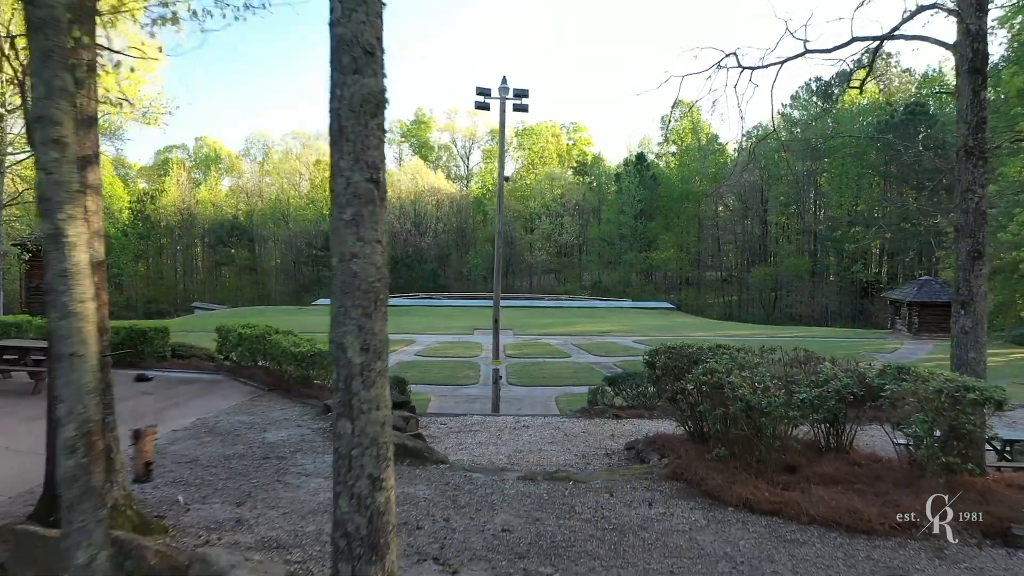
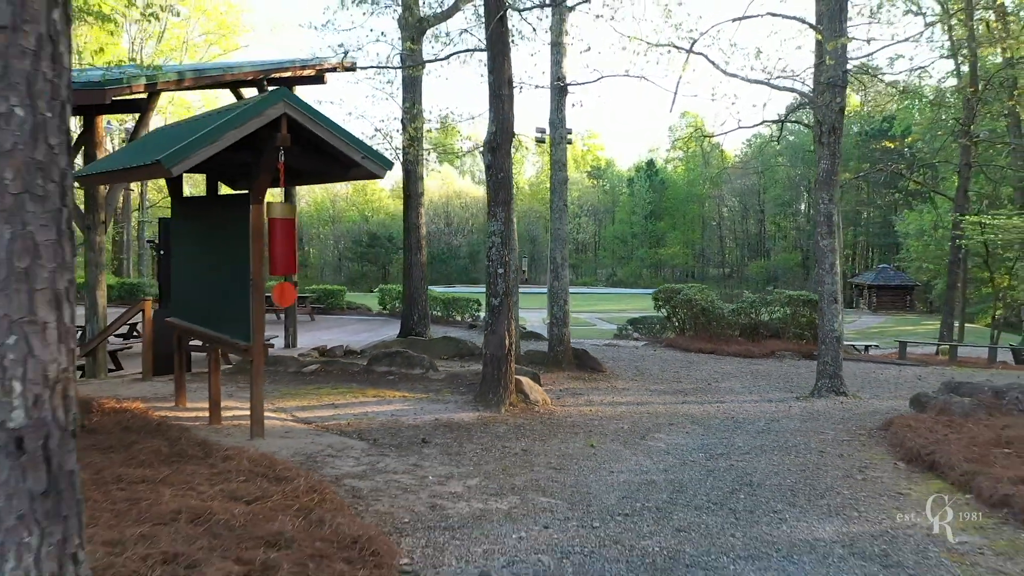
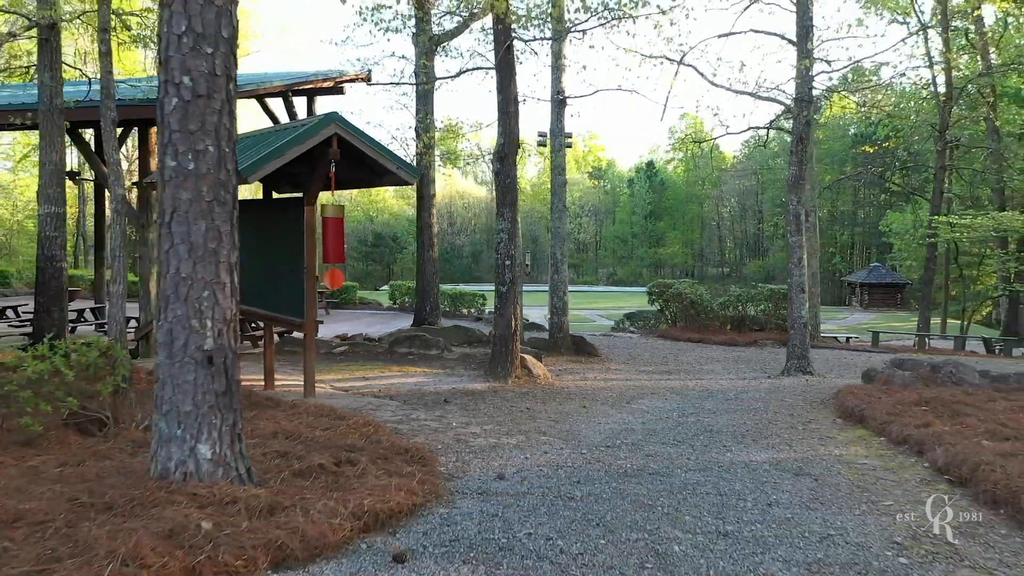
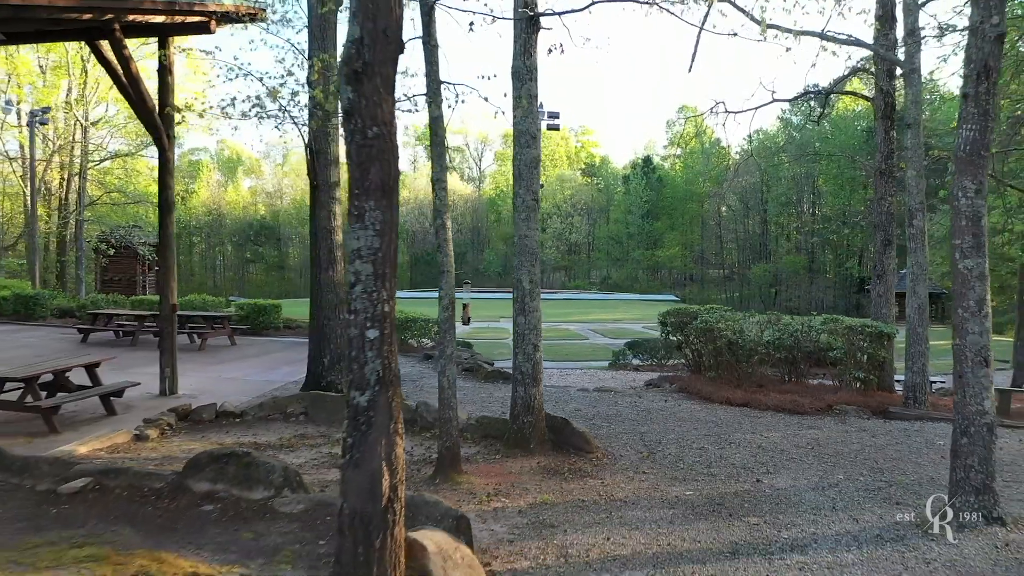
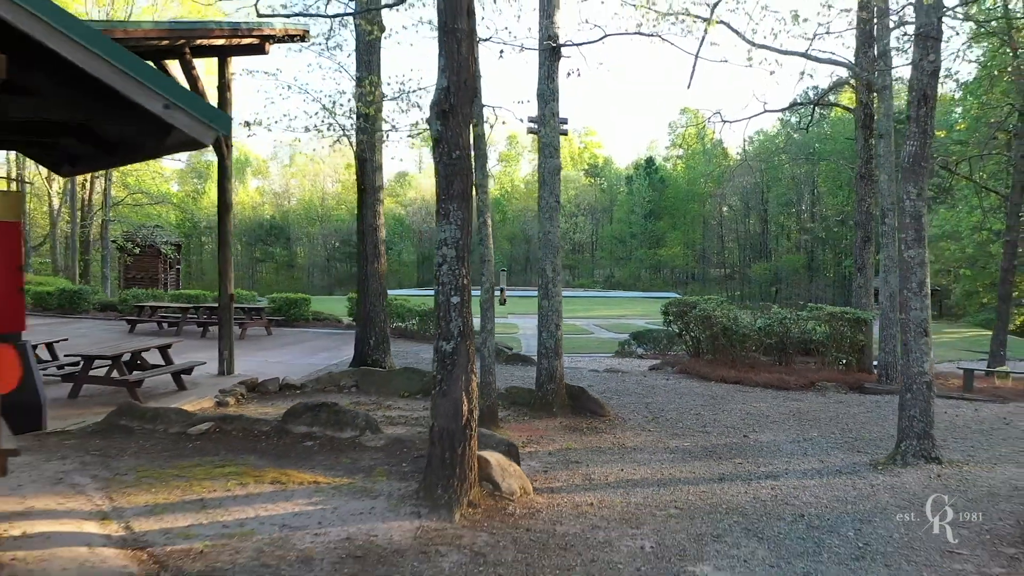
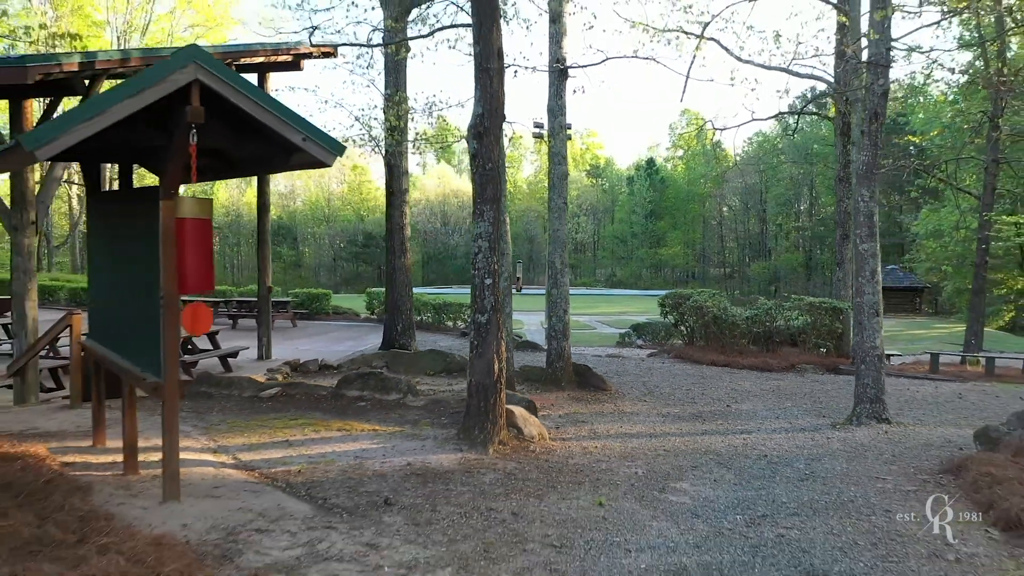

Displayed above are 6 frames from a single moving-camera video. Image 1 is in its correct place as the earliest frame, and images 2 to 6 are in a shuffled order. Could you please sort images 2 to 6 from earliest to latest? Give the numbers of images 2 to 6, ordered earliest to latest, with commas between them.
4, 5, 6, 2, 3
